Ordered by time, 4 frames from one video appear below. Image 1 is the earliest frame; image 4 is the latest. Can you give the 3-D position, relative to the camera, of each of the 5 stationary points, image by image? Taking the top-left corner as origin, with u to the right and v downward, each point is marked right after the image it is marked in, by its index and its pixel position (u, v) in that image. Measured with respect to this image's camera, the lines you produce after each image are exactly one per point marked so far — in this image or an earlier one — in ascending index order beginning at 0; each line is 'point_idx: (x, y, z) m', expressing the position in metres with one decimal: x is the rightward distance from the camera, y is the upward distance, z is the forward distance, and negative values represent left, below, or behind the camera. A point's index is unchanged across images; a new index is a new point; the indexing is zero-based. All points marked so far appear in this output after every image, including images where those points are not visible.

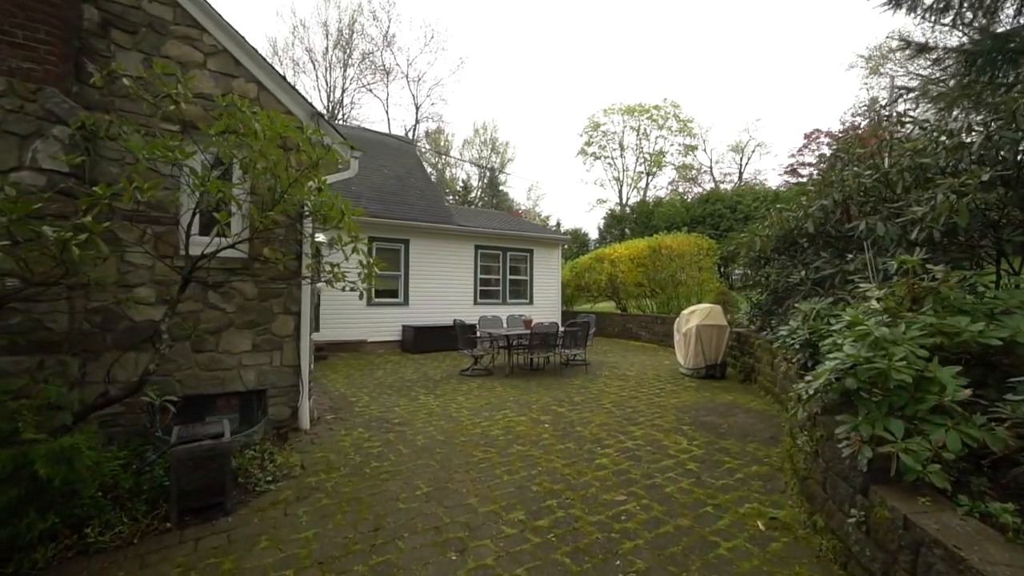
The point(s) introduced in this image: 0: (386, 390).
0: (-1.6, -1.3, +6.1) m
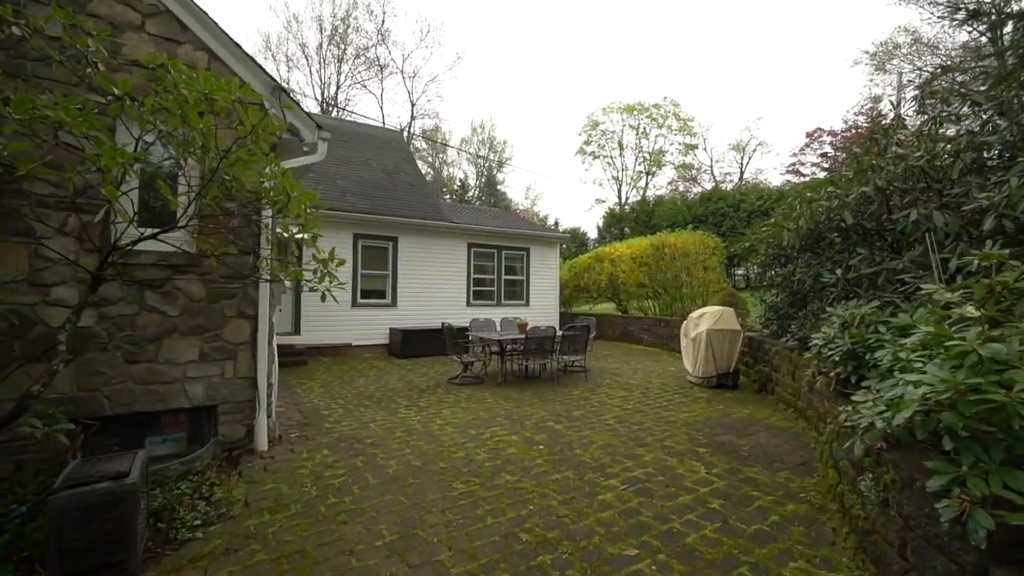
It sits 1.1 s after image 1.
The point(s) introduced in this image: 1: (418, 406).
0: (-1.7, -1.3, +5.5) m
1: (-1.0, -1.3, +5.3) m
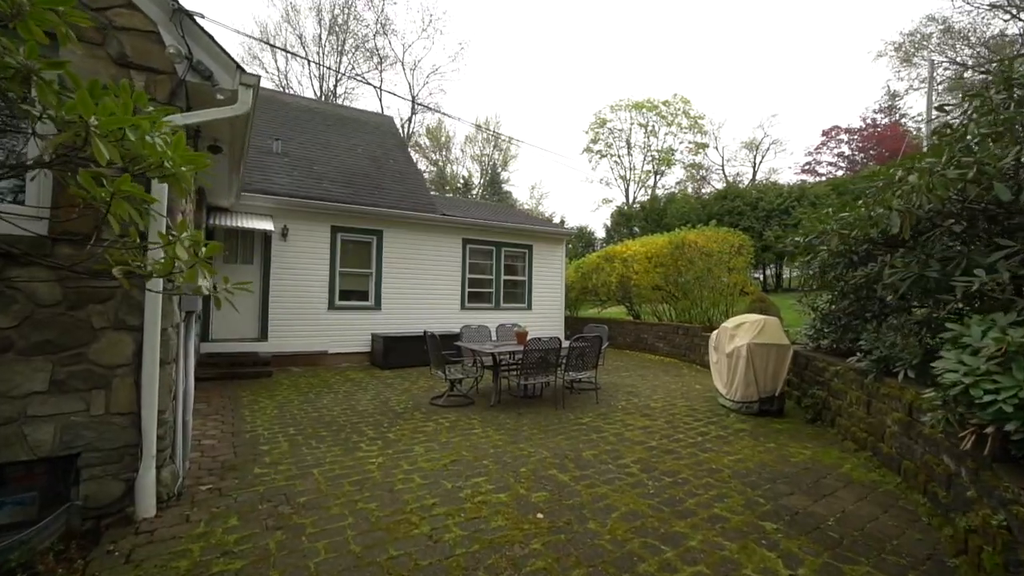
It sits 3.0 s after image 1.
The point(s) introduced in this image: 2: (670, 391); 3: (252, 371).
0: (-1.8, -1.3, +4.4) m
1: (-1.1, -1.3, +4.2) m
2: (+2.1, -1.4, +6.4) m
3: (-3.7, -1.2, +6.7) m
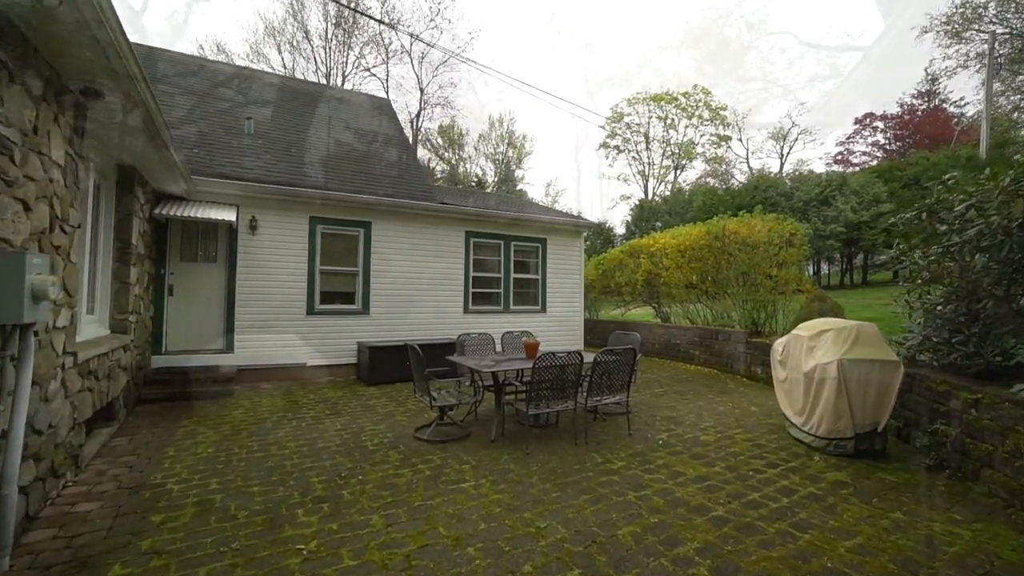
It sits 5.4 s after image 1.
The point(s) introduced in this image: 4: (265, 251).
0: (-1.8, -1.3, +3.2) m
1: (-1.1, -1.3, +3.0) m
2: (+2.2, -1.4, +5.0) m
3: (-3.6, -1.2, +5.6) m
4: (-3.4, +0.5, +6.6) m
